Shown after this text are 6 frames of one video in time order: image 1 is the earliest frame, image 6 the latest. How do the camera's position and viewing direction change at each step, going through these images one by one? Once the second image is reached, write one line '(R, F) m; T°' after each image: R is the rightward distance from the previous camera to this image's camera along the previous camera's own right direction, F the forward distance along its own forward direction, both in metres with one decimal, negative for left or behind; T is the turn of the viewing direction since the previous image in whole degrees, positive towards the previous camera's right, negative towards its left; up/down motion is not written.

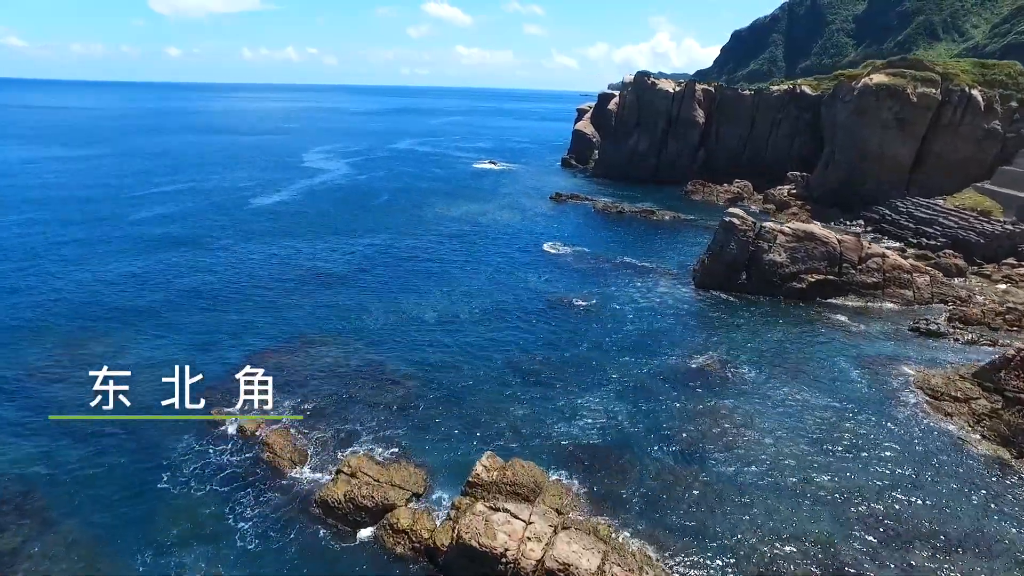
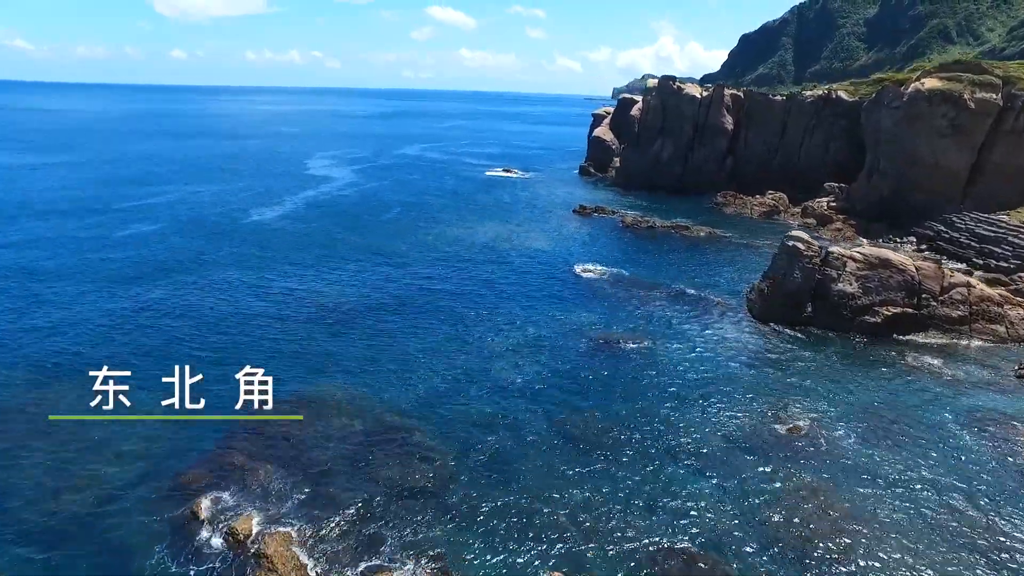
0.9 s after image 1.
(-2.5, +6.6) m; 0°
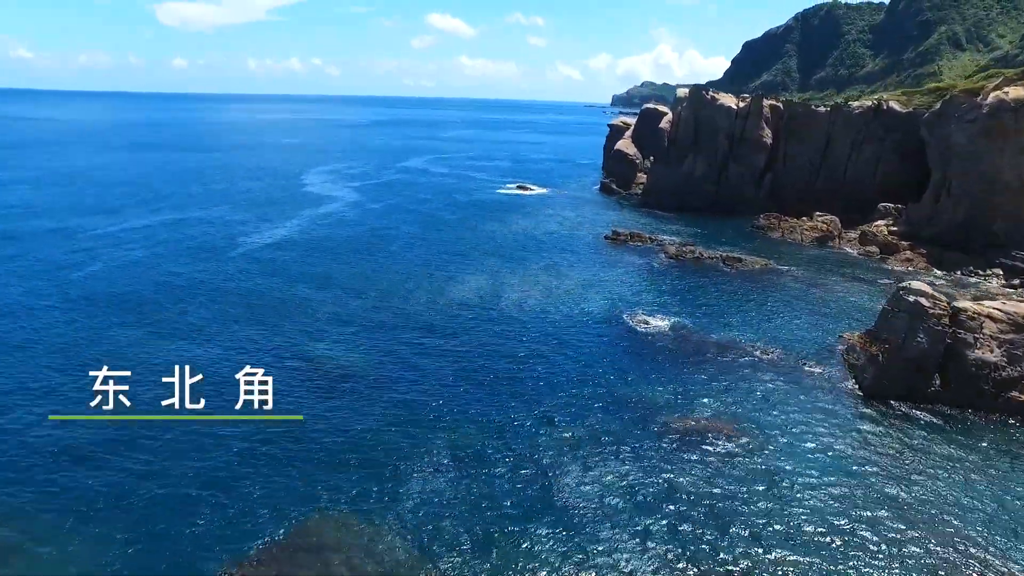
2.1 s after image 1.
(-3.3, +10.5) m; 0°
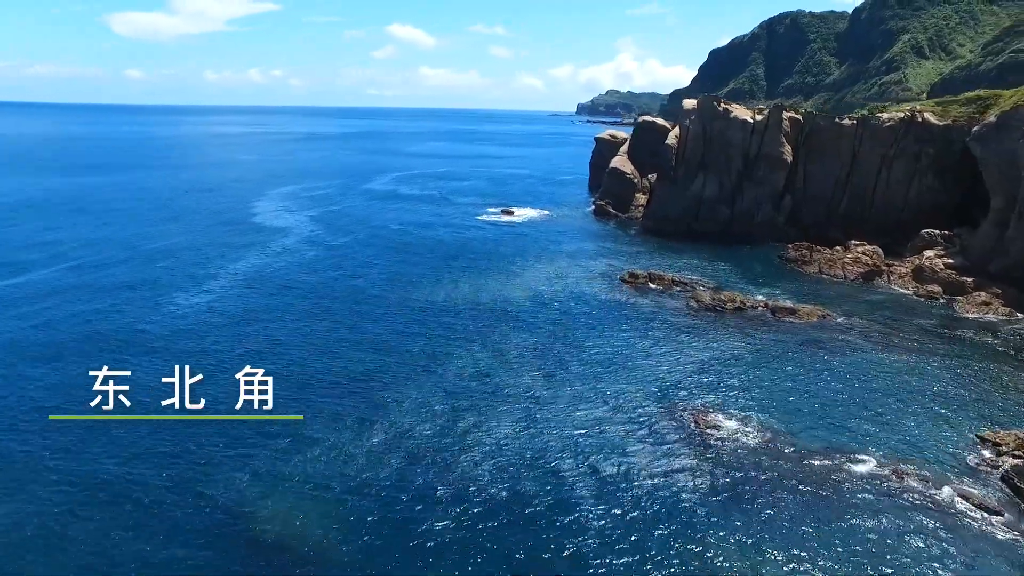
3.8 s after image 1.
(-3.0, +15.0) m; +3°
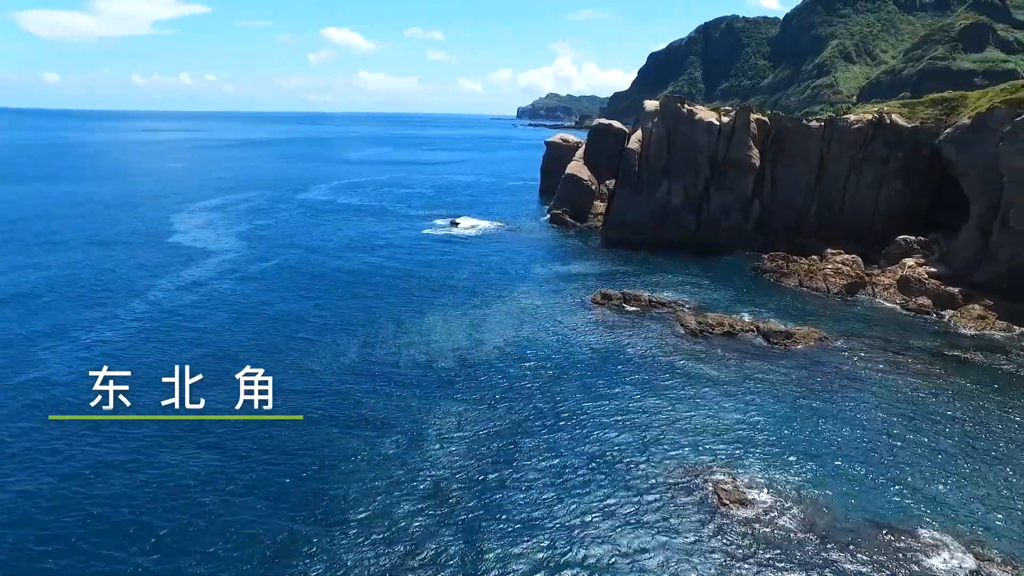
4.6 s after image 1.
(-1.3, +8.2) m; +5°
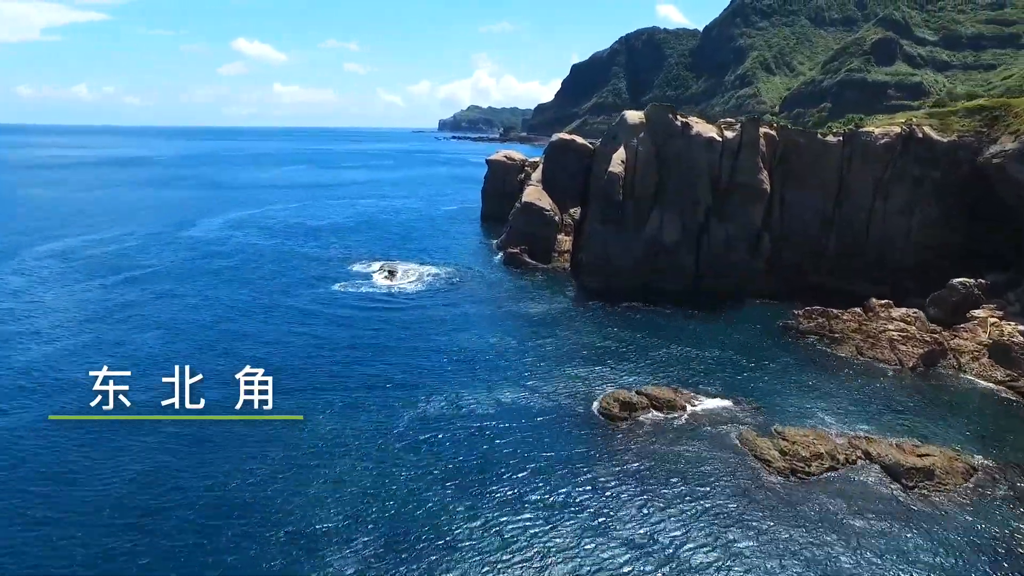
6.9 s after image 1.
(-2.7, +21.5) m; +7°
